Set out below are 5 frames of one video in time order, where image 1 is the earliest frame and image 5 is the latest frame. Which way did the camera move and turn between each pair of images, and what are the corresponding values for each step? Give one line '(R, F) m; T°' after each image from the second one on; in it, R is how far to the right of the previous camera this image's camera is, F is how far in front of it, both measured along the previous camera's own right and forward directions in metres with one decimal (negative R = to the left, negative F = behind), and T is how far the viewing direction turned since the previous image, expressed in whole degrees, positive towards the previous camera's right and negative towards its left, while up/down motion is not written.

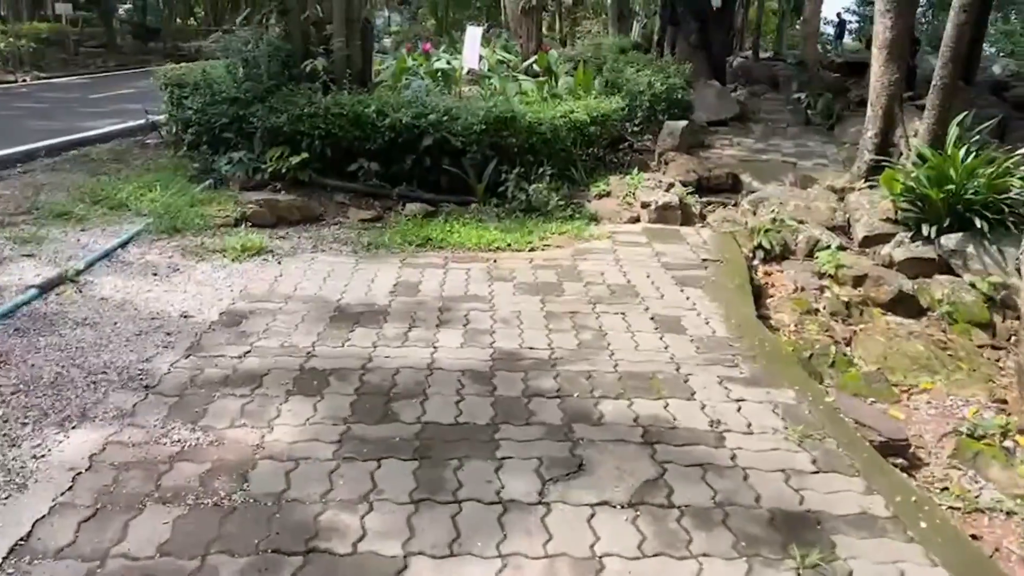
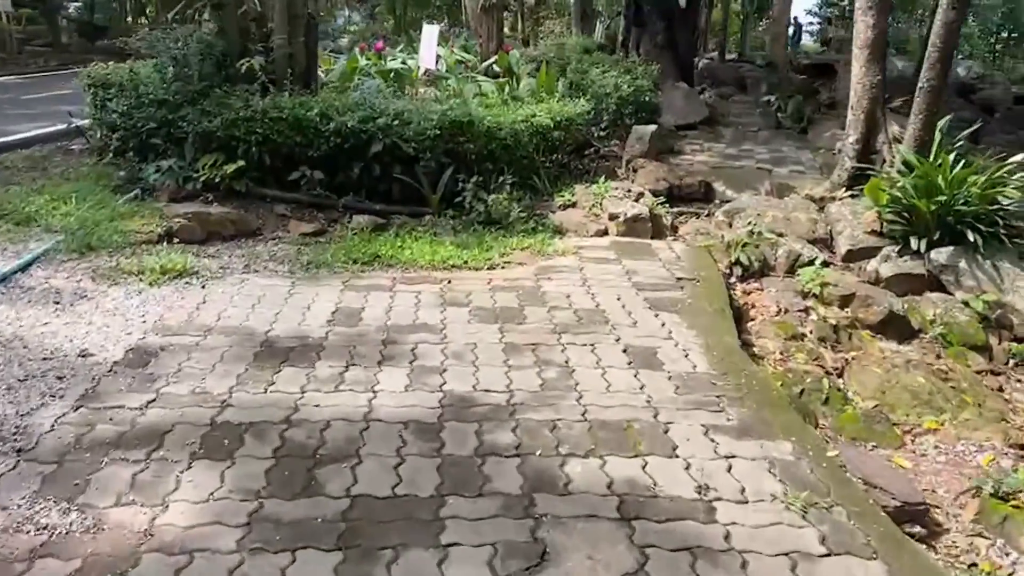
(+0.1, +0.6) m; +2°
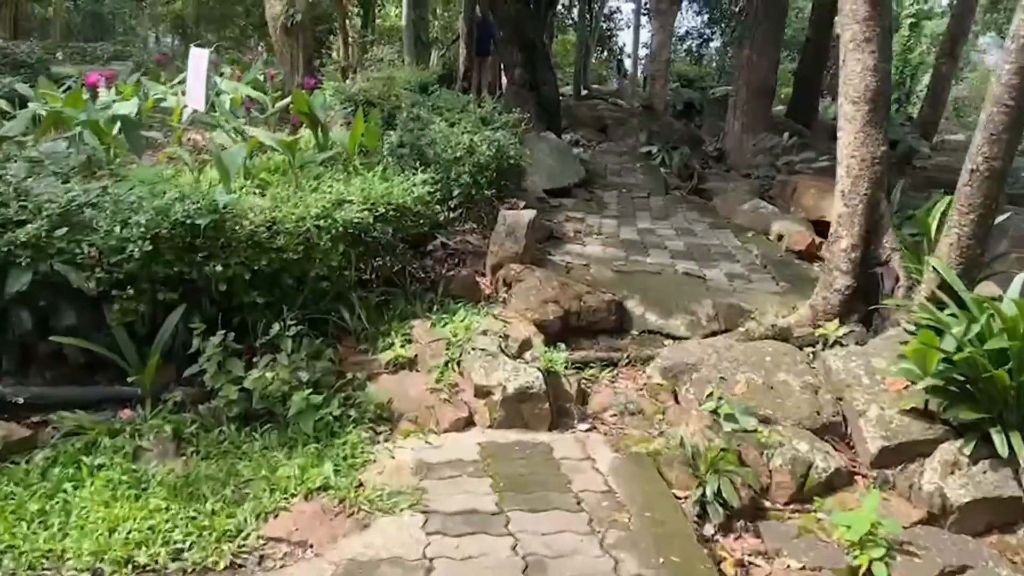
(+0.2, +2.9) m; +11°
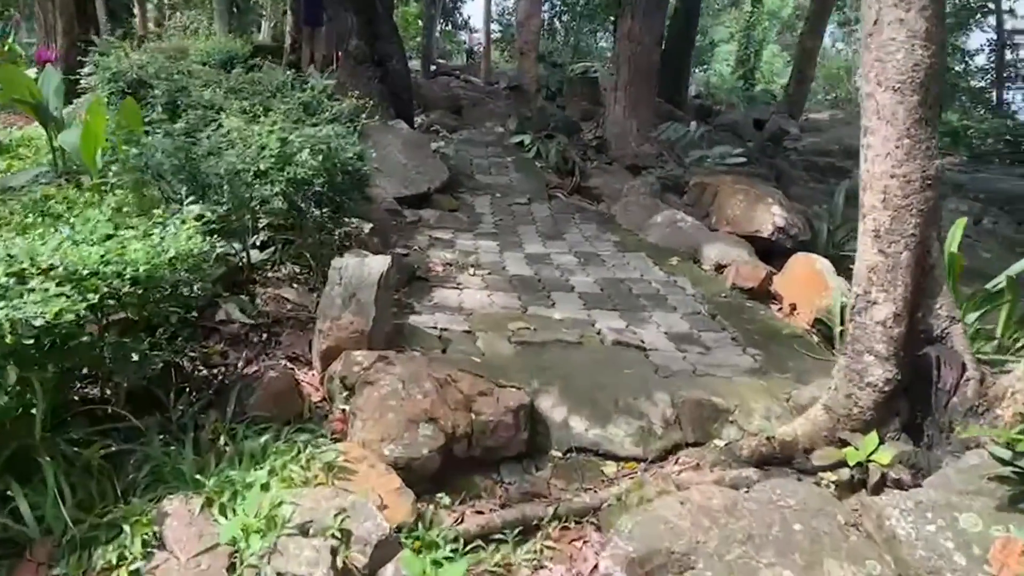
(0.0, +1.9) m; +10°
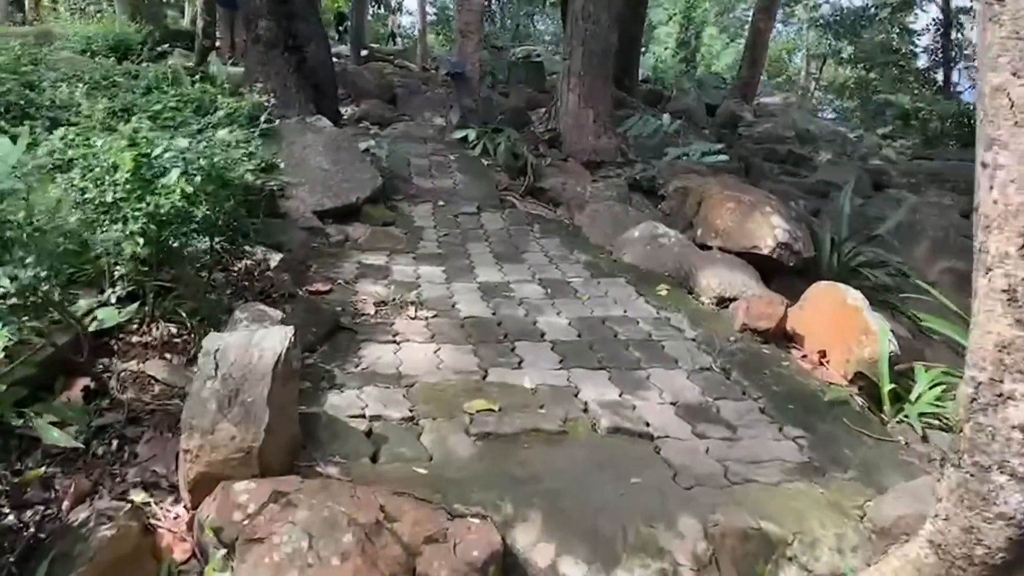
(0.0, +1.0) m; +4°
